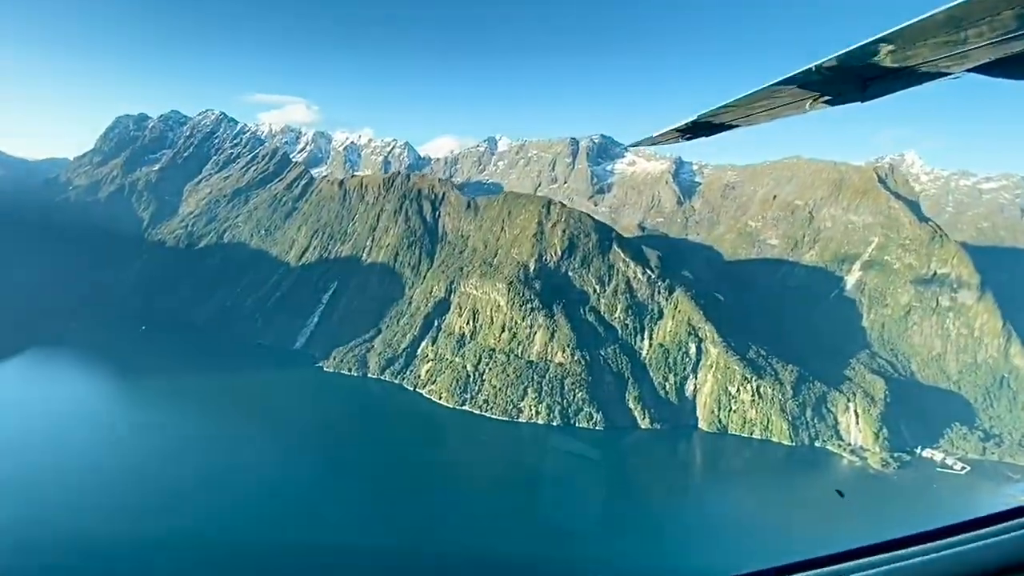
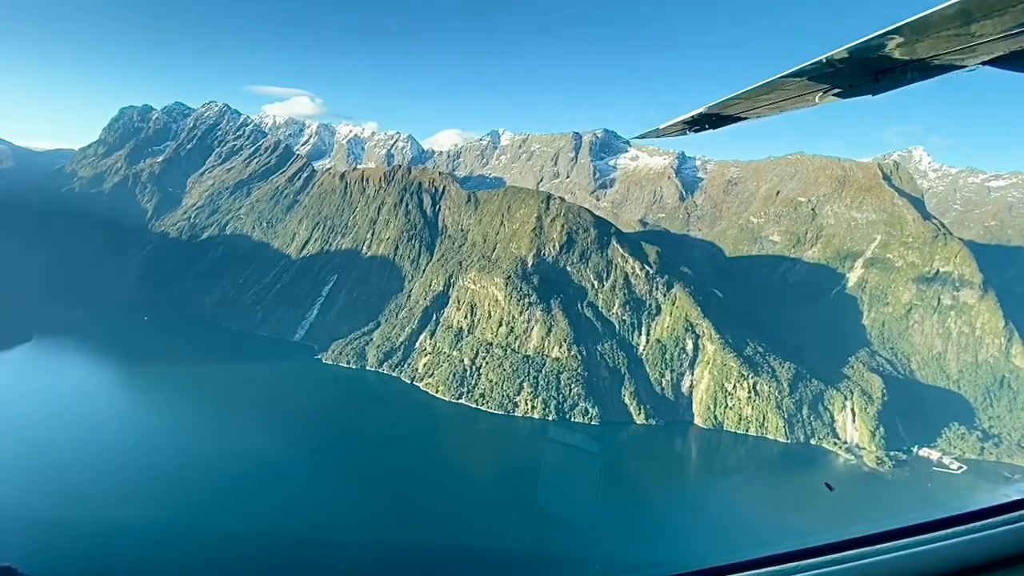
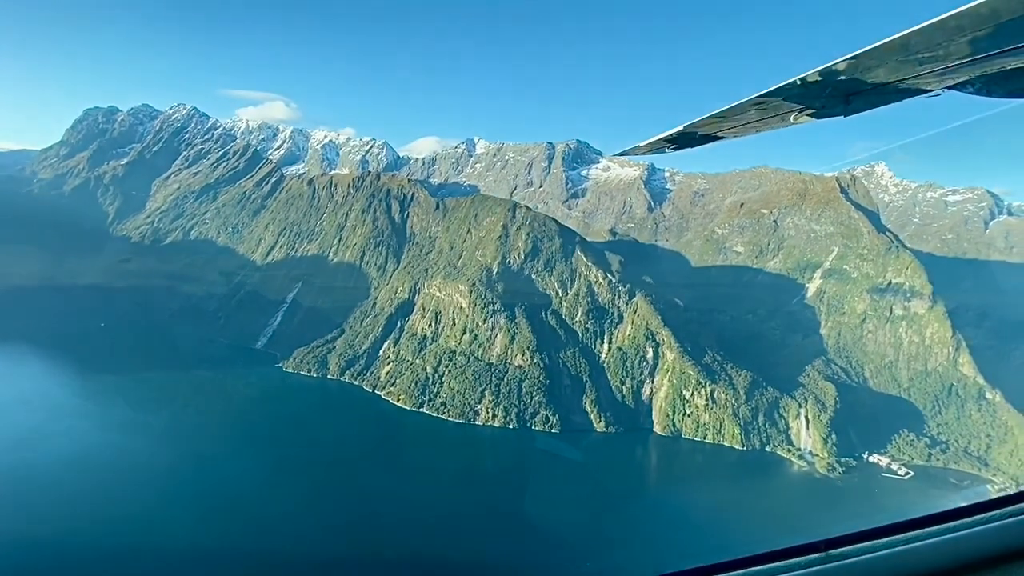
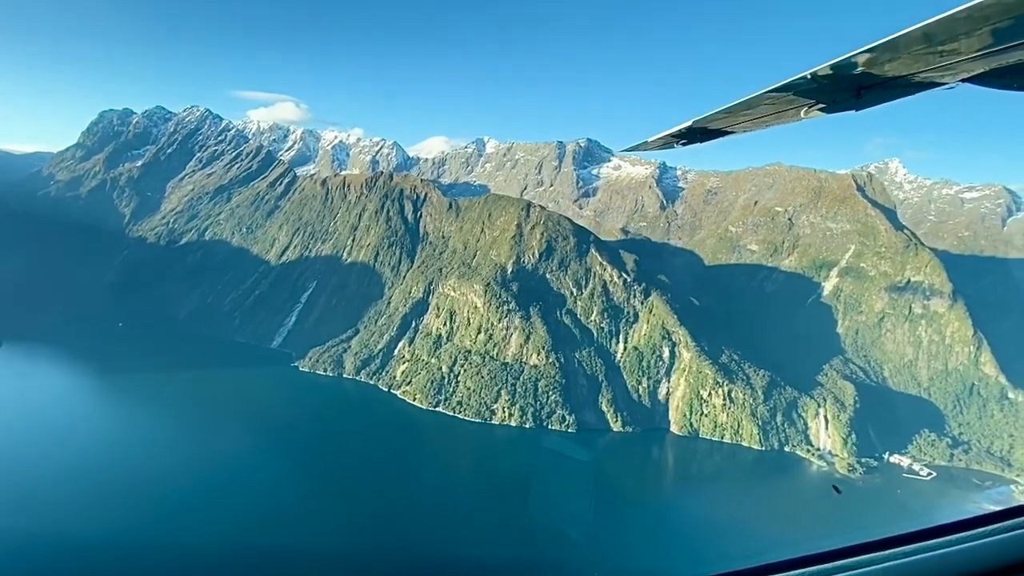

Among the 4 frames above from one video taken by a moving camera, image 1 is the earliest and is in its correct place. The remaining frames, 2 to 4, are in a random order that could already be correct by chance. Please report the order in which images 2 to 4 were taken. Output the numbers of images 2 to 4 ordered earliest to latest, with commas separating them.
2, 4, 3
